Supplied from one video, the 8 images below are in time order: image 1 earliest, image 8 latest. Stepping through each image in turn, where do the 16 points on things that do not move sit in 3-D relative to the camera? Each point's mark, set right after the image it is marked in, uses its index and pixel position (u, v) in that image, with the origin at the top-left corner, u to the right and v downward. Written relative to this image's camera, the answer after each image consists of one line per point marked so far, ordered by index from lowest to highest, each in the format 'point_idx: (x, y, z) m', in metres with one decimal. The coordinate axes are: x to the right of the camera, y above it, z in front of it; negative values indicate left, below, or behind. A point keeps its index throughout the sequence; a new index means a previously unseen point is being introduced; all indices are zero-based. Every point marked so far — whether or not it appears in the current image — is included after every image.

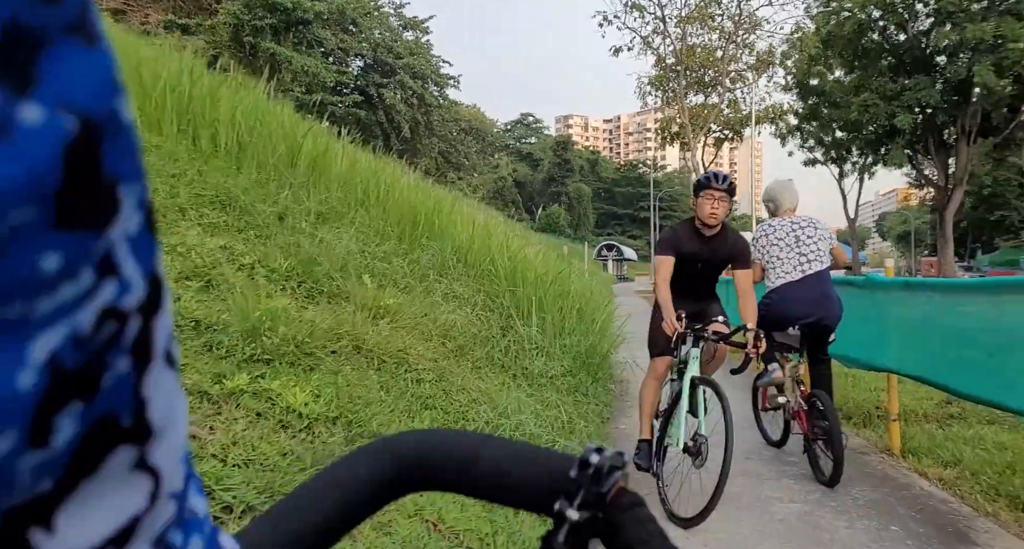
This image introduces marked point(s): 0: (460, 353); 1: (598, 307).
0: (-0.4, -0.6, +4.8) m
1: (+1.0, -0.4, +7.2) m
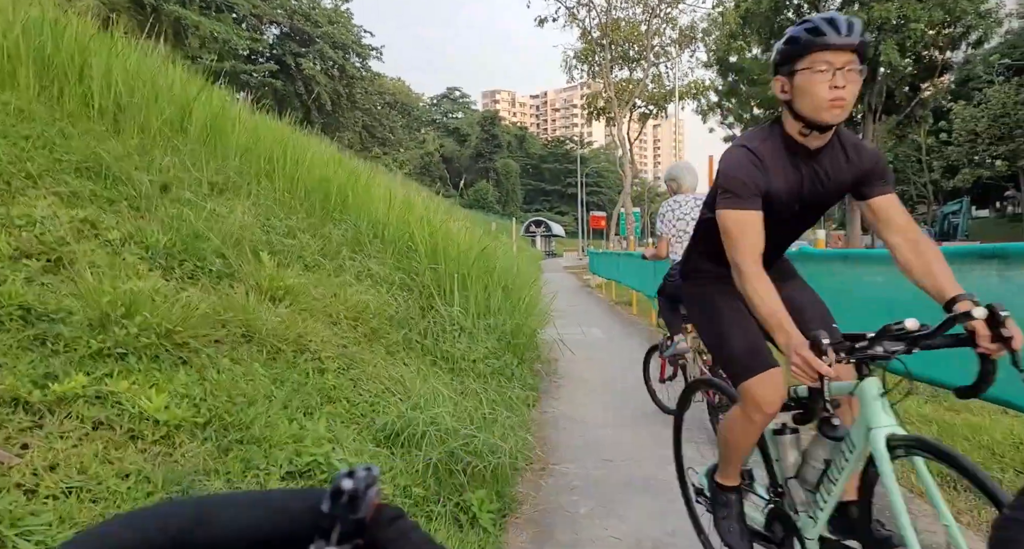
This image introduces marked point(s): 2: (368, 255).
0: (-1.0, -0.4, +4.4) m
1: (+0.1, -0.1, +6.9) m
2: (-1.3, +0.1, +5.7) m
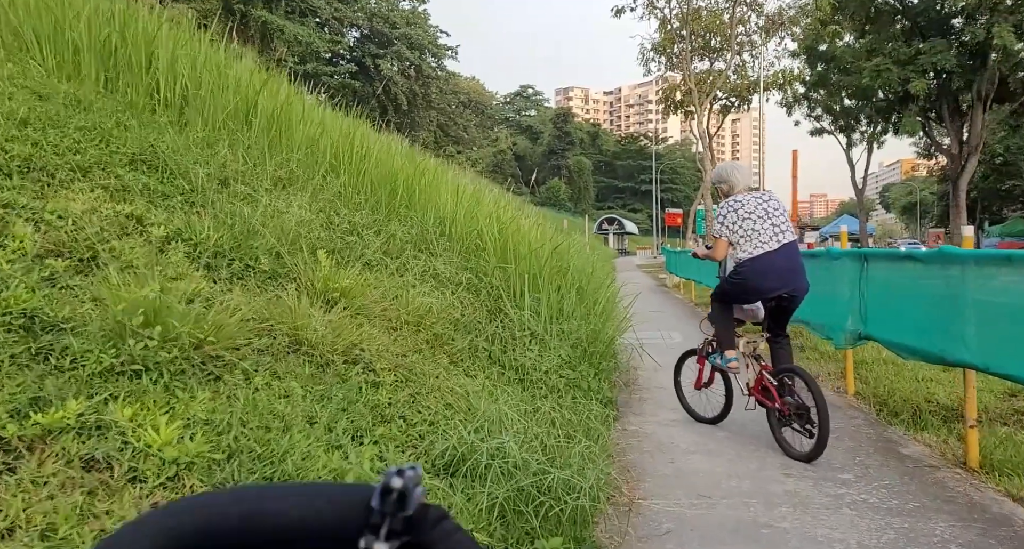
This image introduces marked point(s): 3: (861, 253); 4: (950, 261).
0: (-0.5, -0.4, +4.1) m
1: (+0.9, -0.1, +6.4) m
2: (-0.6, +0.1, +5.3) m
3: (+2.6, +0.1, +4.6) m
4: (+2.4, 0.0, +3.4) m
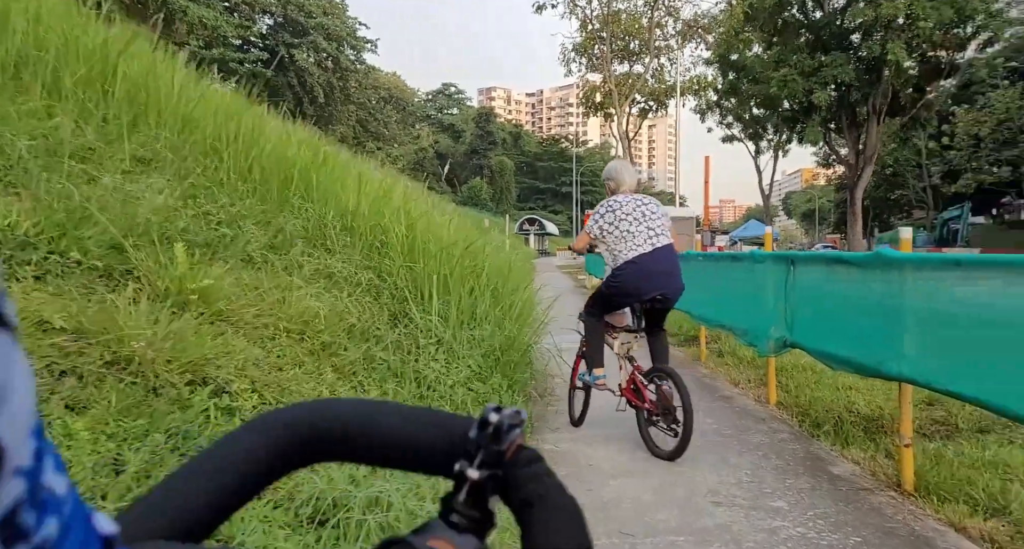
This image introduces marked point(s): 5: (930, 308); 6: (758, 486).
0: (-1.0, -0.4, +3.5) m
1: (+0.1, -0.1, +6.0) m
2: (-1.3, +0.2, +4.7) m
3: (+1.9, +0.1, +4.4) m
4: (+1.9, 0.0, +3.2) m
5: (+1.9, -0.2, +2.9) m
6: (+1.2, -1.1, +3.2) m
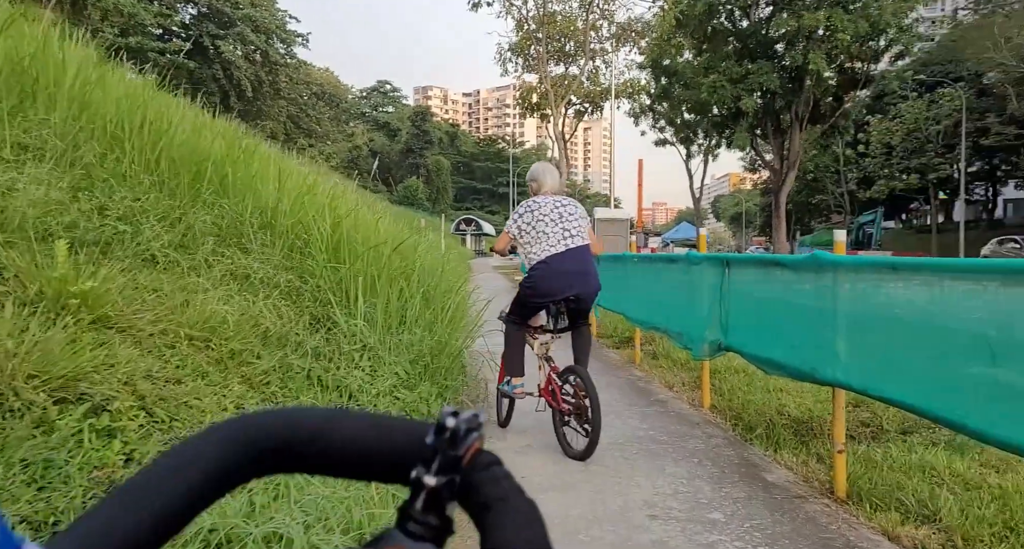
0: (-1.4, -0.4, +3.1) m
1: (-0.6, -0.1, +5.7) m
2: (-1.8, +0.1, +4.3) m
3: (+1.5, +0.1, +4.4) m
4: (+1.6, 0.0, +3.2) m
5: (+1.6, -0.2, +2.9) m
6: (+0.9, -1.1, +3.1) m
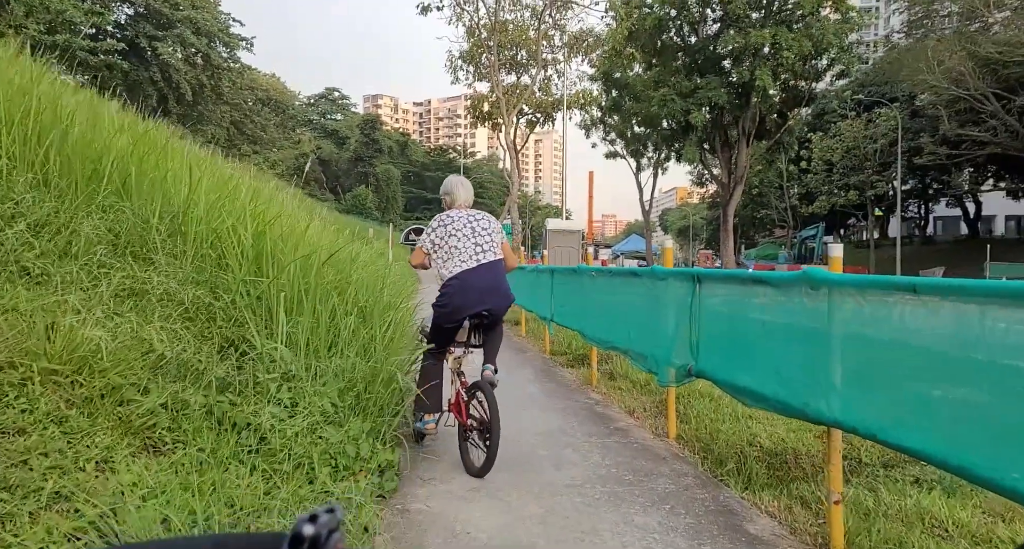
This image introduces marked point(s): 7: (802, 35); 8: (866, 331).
0: (-1.6, -0.5, +2.5) m
1: (-1.0, -0.2, +5.2) m
2: (-2.1, +0.1, +3.7) m
3: (+1.1, 0.0, +4.0) m
4: (+1.3, -0.1, +2.8) m
5: (+1.4, -0.2, +2.5) m
6: (+0.7, -1.1, +2.6) m
7: (+8.4, +6.9, +18.4) m
8: (+1.4, -0.2, +2.5) m
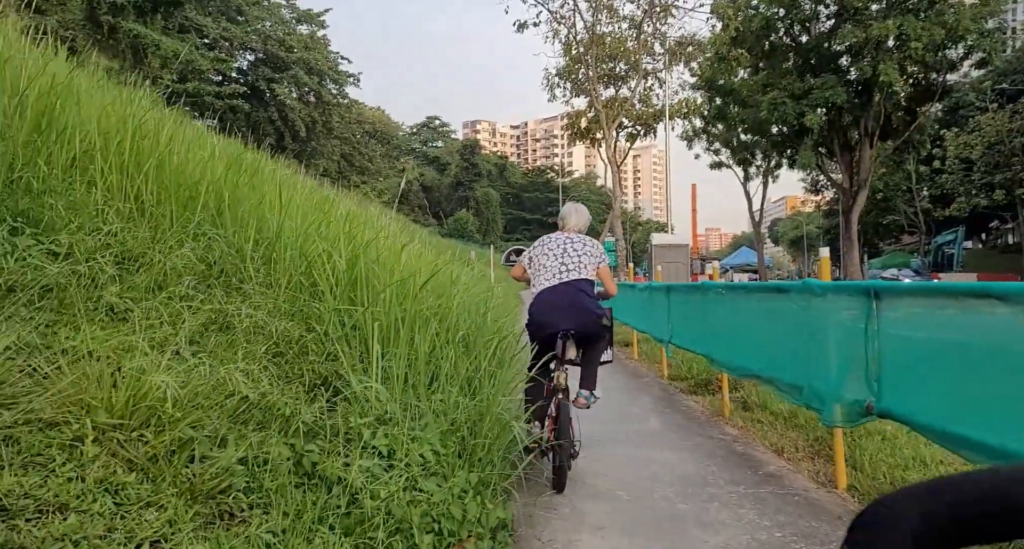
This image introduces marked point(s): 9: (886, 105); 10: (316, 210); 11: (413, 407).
0: (-1.1, -0.6, +2.2) m
1: (-0.1, -0.4, +4.7) m
2: (-1.5, -0.1, +3.4) m
3: (+1.8, -0.1, +3.2) m
4: (+1.8, -0.1, +2.0) m
5: (+1.8, -0.3, +1.7) m
6: (+1.1, -1.2, +1.9) m
7: (+11.1, +6.7, +16.5) m
8: (+1.8, -0.3, +1.7) m
9: (+10.8, +4.9, +18.0) m
10: (-1.5, +0.5, +4.8) m
11: (-0.5, -0.6, +3.1) m
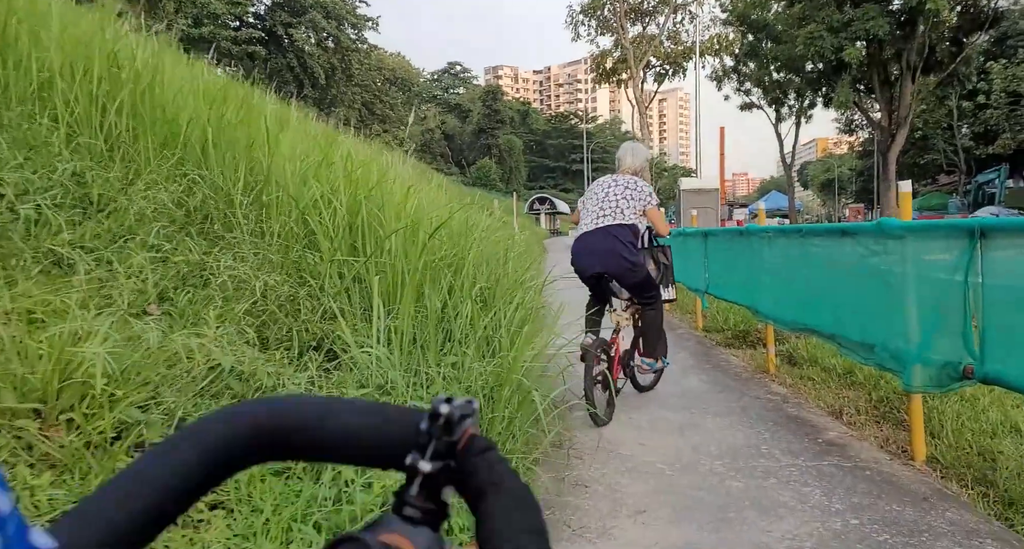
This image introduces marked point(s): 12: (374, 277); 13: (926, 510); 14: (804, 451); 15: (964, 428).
0: (-1.1, -0.5, +1.7) m
1: (0.0, 0.0, +4.2) m
2: (-1.4, +0.1, +3.0) m
3: (+1.9, +0.2, +2.6) m
4: (+1.8, +0.1, +1.4) m
5: (+1.9, -0.1, +1.1) m
6: (+1.2, -1.0, +1.4) m
7: (+11.6, +8.1, +14.9) m
8: (+1.9, -0.1, +1.1) m
9: (+11.3, +6.4, +16.6) m
10: (-1.3, +0.9, +4.3) m
11: (-0.4, -0.4, +2.7) m
12: (-0.6, 0.0, +2.9) m
13: (+1.7, -1.0, +2.6) m
14: (+1.5, -0.9, +3.3) m
15: (+2.3, -0.8, +3.3) m
